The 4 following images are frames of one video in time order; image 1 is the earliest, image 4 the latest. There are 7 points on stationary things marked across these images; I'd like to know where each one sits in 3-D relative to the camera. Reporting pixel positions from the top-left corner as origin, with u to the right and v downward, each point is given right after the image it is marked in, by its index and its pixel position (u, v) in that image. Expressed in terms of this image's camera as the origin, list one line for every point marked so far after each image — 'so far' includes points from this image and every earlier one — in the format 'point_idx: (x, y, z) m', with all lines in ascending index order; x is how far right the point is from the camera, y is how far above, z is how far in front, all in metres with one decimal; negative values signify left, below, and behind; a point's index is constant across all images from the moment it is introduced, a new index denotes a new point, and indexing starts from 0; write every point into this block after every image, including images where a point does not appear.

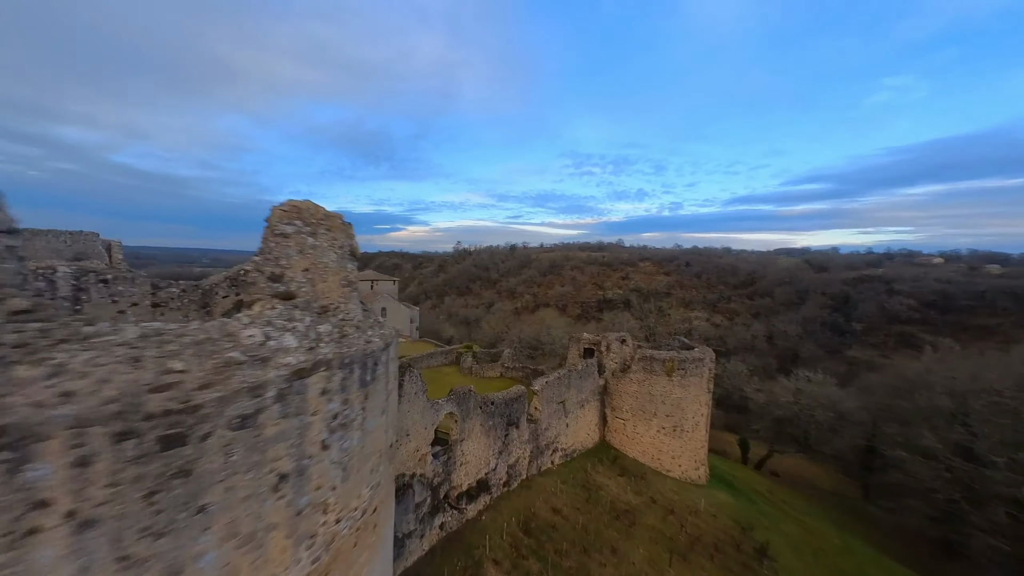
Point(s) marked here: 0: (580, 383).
0: (+3.5, -4.9, +18.4) m
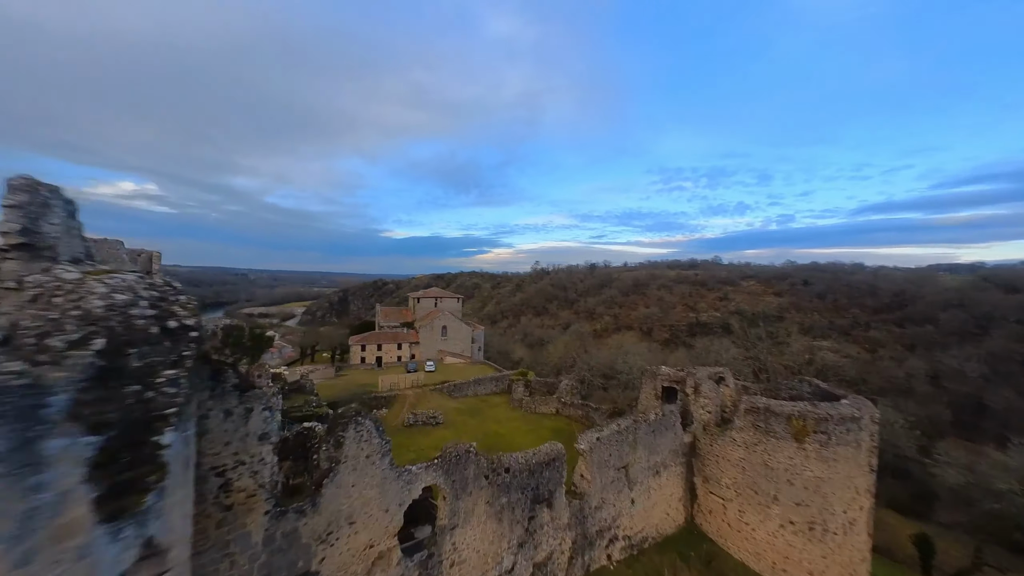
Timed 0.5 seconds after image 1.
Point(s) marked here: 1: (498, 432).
0: (+5.0, -5.4, +12.9) m
1: (-0.8, -7.7, +19.3) m
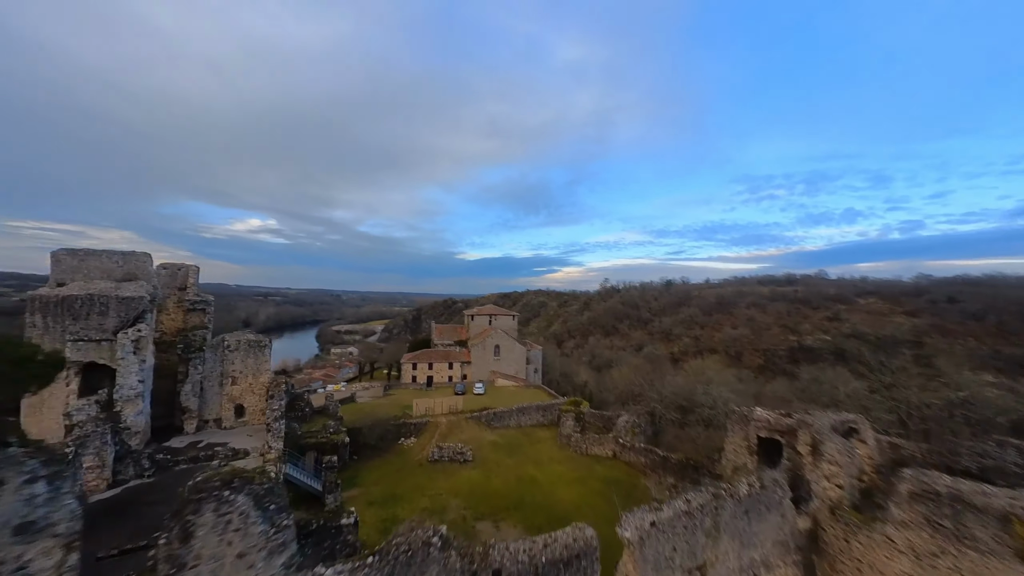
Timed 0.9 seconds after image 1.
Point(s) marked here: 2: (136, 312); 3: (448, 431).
0: (+5.5, -5.6, +8.5) m
1: (+1.0, -8.3, +15.7) m
2: (-14.1, -0.9, +13.6) m
3: (-3.4, -7.6, +19.4) m
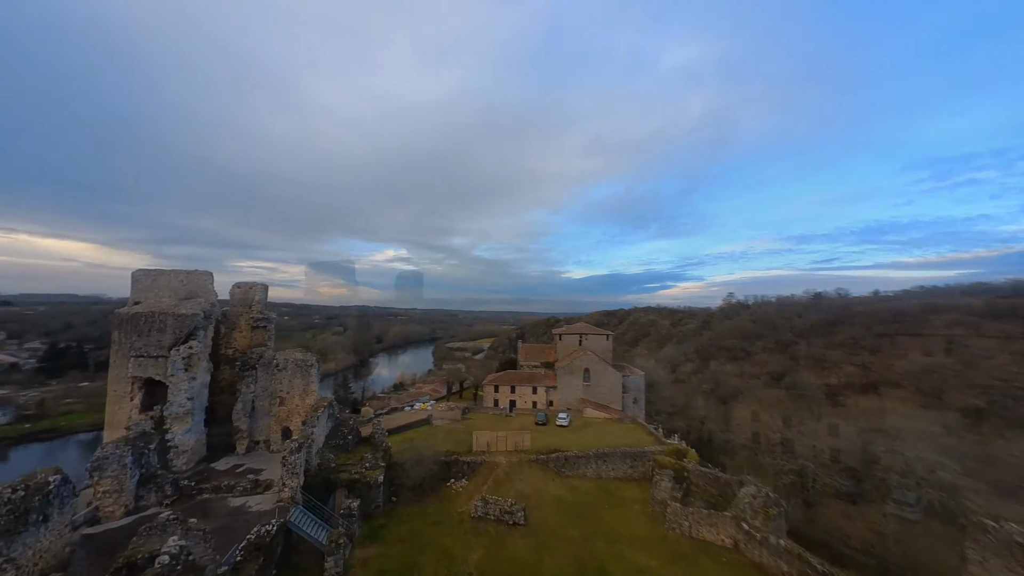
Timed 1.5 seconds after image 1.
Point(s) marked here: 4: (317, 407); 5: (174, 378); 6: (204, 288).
0: (+5.1, -5.5, +3.0) m
1: (+2.9, -8.6, +11.1) m
2: (-12.3, -1.6, +13.8) m
3: (-0.3, -8.2, +15.9) m
4: (-8.3, -5.1, +15.5) m
5: (-12.2, -3.3, +13.1) m
6: (-12.7, 0.0, +15.0) m
